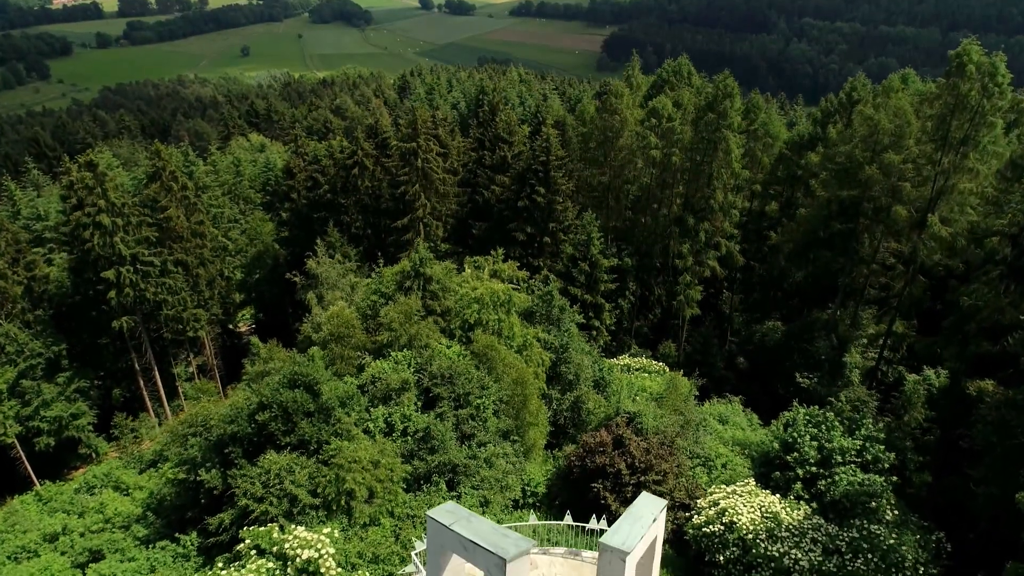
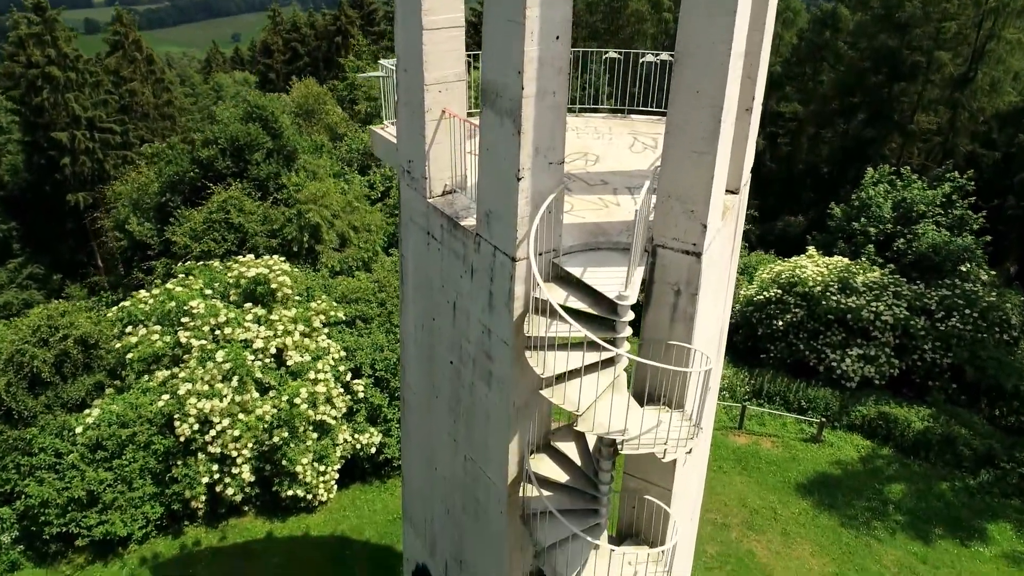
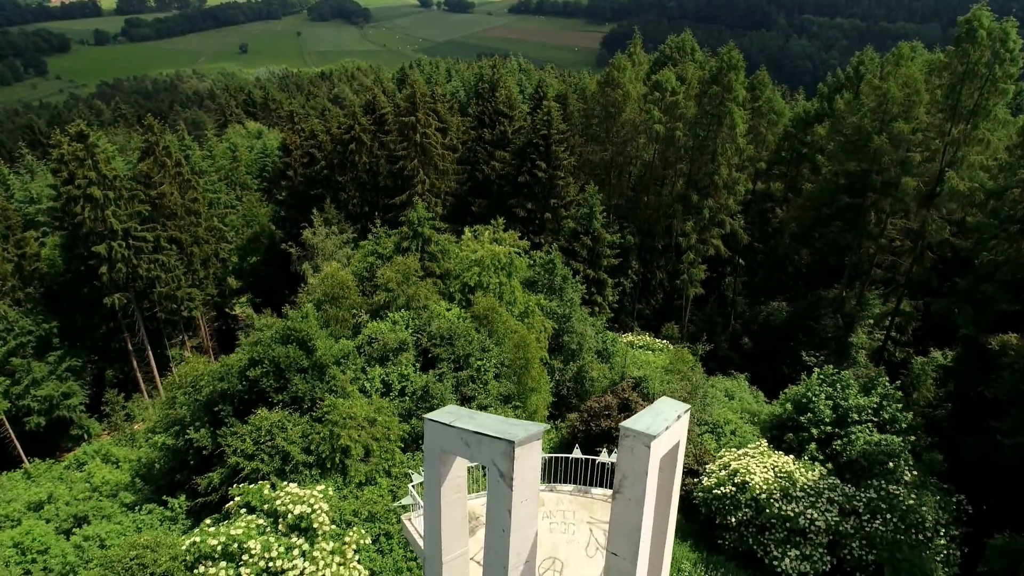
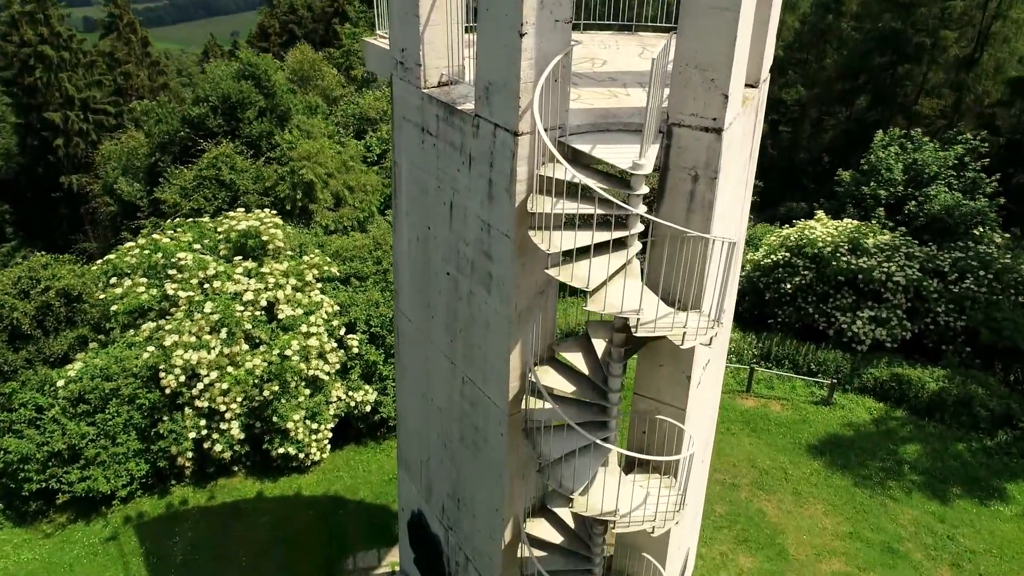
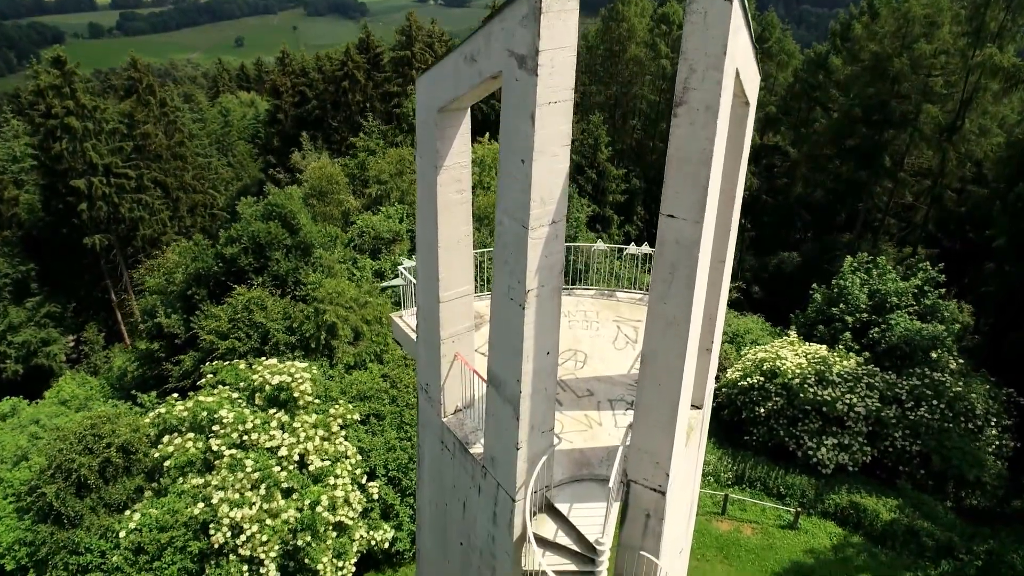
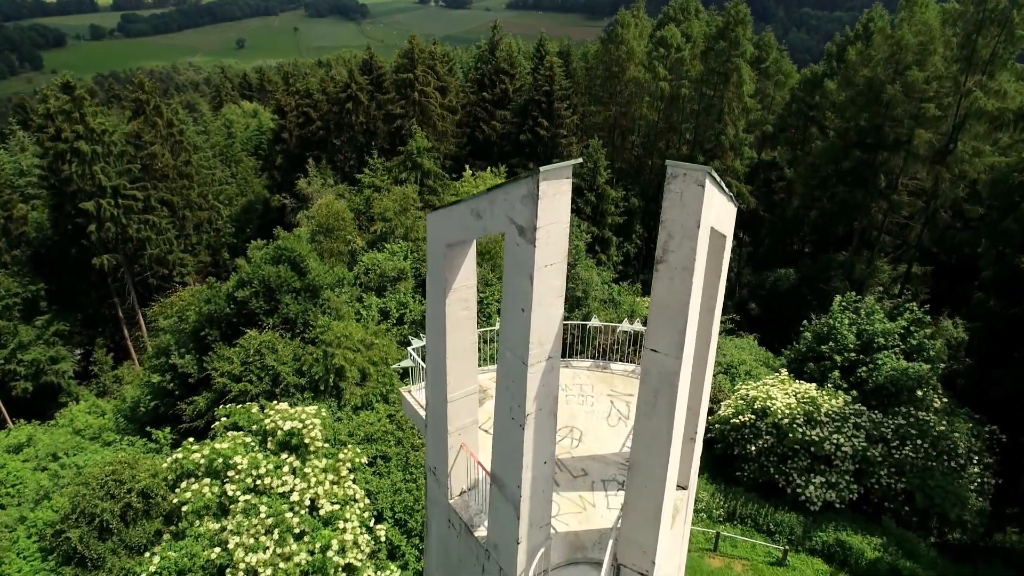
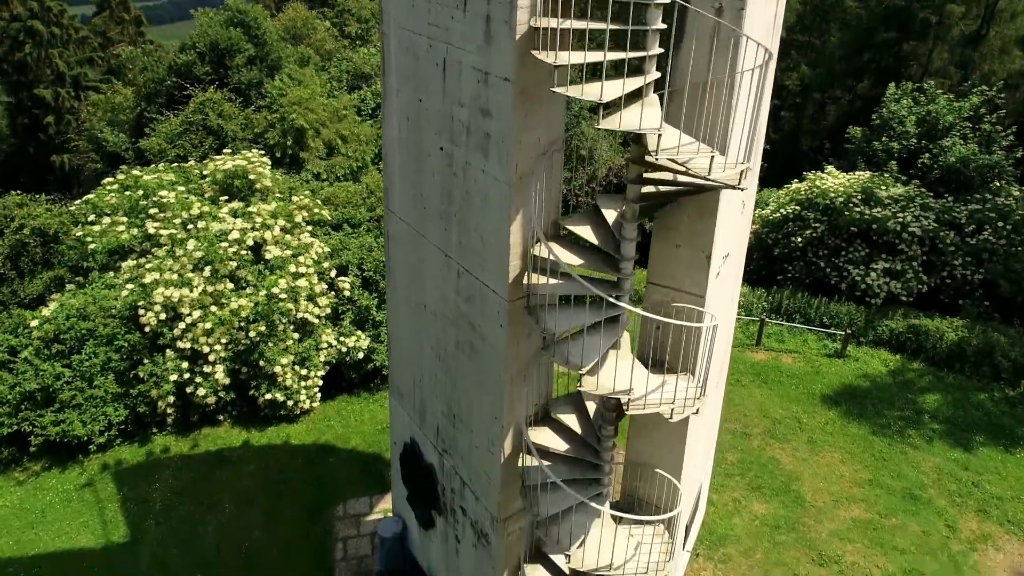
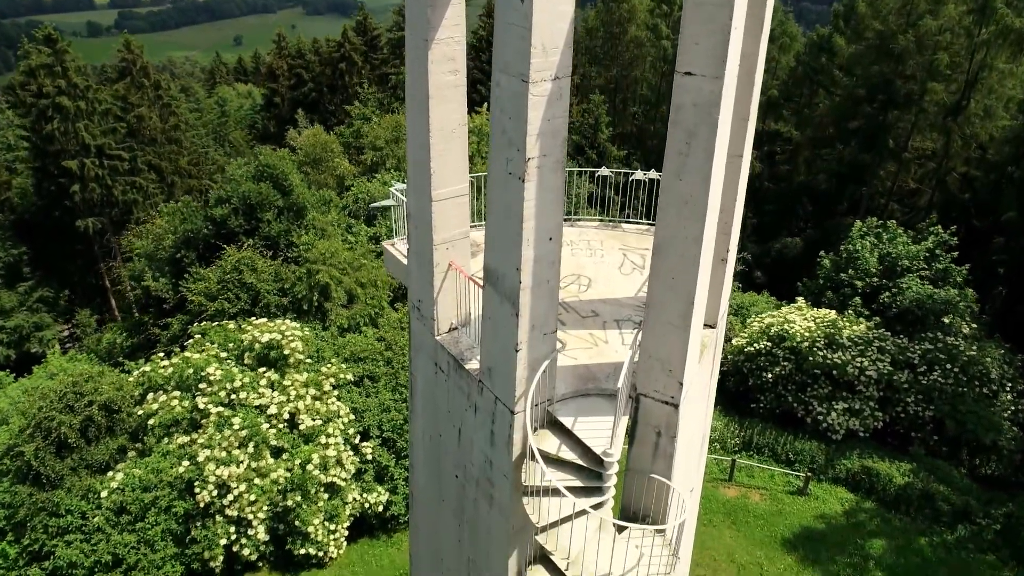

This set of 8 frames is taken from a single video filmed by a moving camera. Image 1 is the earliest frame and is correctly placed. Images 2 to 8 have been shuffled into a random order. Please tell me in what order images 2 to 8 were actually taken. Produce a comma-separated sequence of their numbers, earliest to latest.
3, 6, 5, 8, 2, 4, 7
